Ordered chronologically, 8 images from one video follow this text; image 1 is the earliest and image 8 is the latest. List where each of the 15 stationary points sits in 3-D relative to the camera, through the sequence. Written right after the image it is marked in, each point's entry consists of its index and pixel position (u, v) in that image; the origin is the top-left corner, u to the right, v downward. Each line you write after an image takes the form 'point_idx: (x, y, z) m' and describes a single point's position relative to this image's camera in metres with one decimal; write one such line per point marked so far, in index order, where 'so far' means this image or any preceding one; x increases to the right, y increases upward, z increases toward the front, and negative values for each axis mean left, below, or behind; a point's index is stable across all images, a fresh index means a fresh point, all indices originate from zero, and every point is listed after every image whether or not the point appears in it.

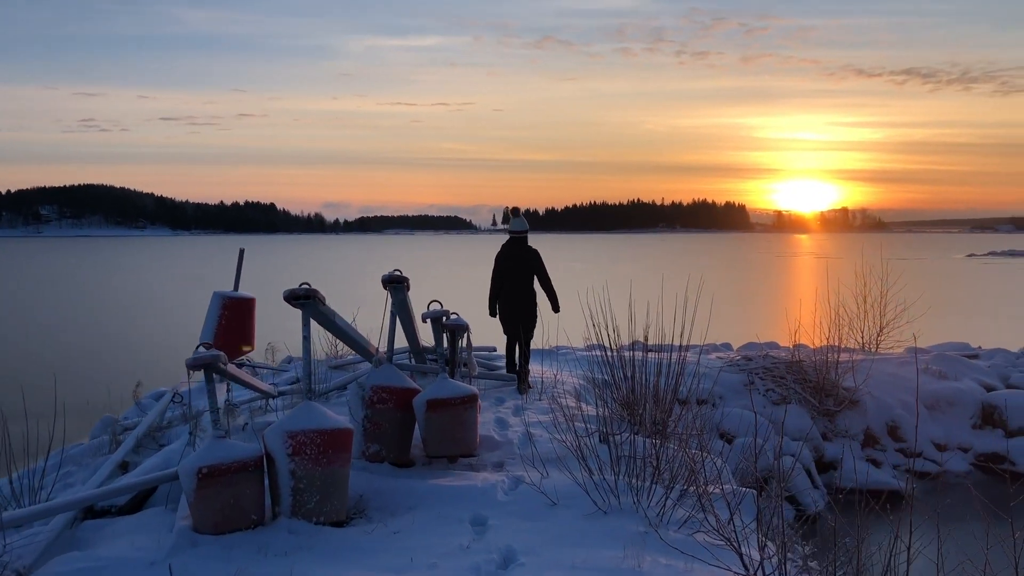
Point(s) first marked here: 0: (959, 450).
0: (+4.2, -1.5, +8.7) m
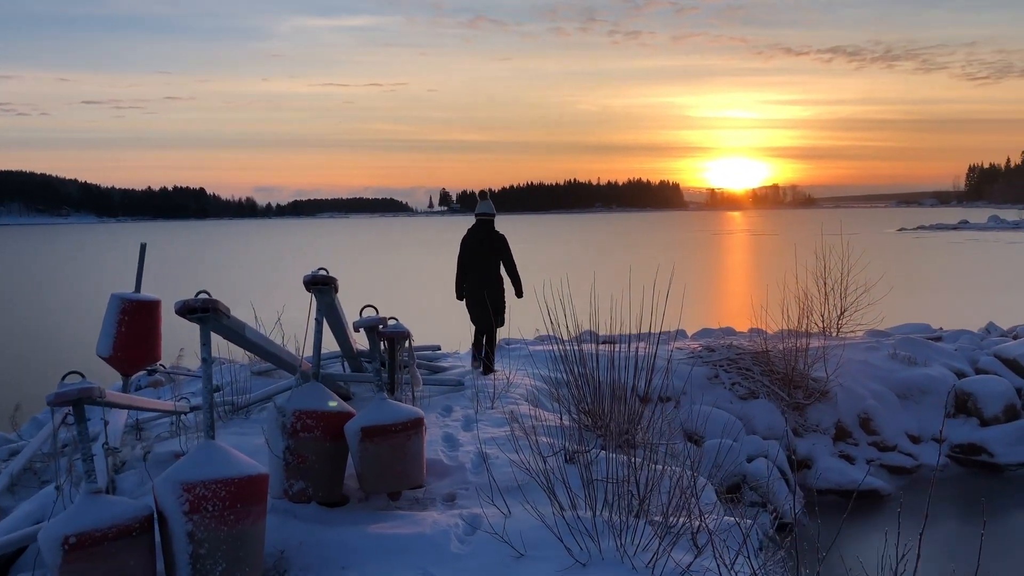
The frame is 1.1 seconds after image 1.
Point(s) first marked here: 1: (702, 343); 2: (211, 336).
0: (+3.7, -1.4, +8.3) m
1: (+1.9, -0.6, +9.3) m
2: (-1.2, -0.2, +3.6) m
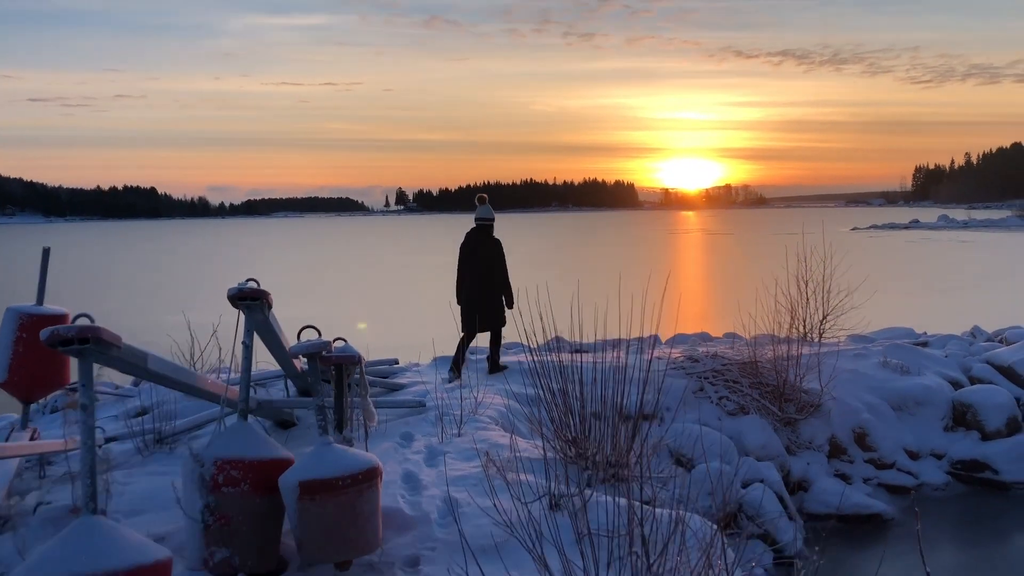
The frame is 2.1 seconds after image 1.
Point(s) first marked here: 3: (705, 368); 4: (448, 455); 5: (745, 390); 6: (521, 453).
0: (+3.5, -1.4, +7.7) m
1: (+1.6, -0.6, +8.6) m
2: (-1.2, -0.2, +2.7) m
3: (+1.6, -0.7, +7.8) m
4: (-0.3, -0.9, +4.8) m
5: (+1.9, -0.8, +7.5) m
6: (0.0, -0.9, +4.9) m
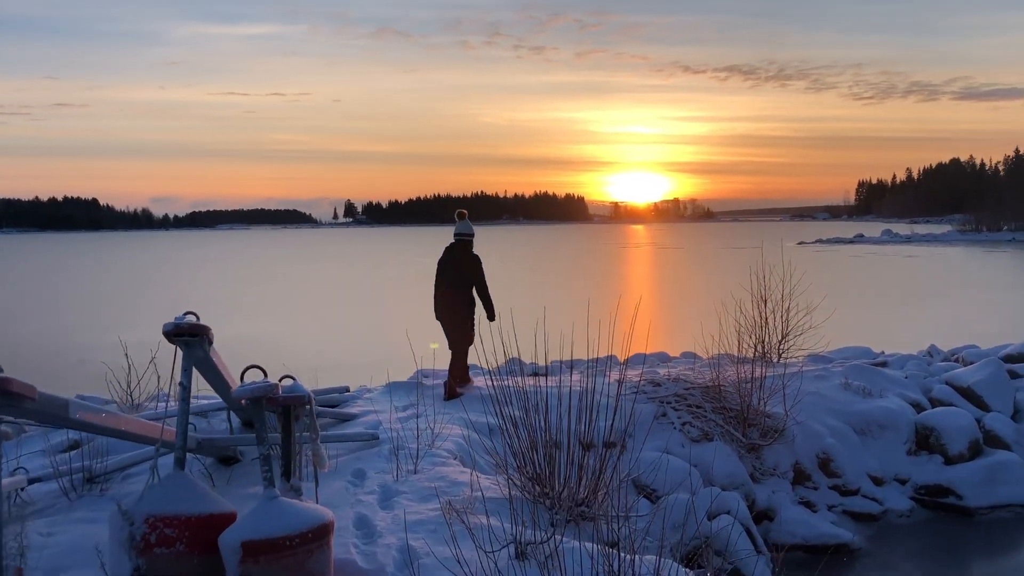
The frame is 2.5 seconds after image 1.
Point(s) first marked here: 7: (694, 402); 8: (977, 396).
0: (+3.1, -1.6, +7.5) m
1: (+1.2, -0.8, +8.4) m
2: (-1.3, -0.4, +2.4) m
3: (+1.3, -0.9, +7.6) m
4: (-0.5, -1.0, +4.5) m
5: (+1.6, -1.0, +7.3) m
6: (-0.2, -1.0, +4.6) m
7: (+1.5, -0.9, +7.4) m
8: (+4.4, -1.0, +8.7) m
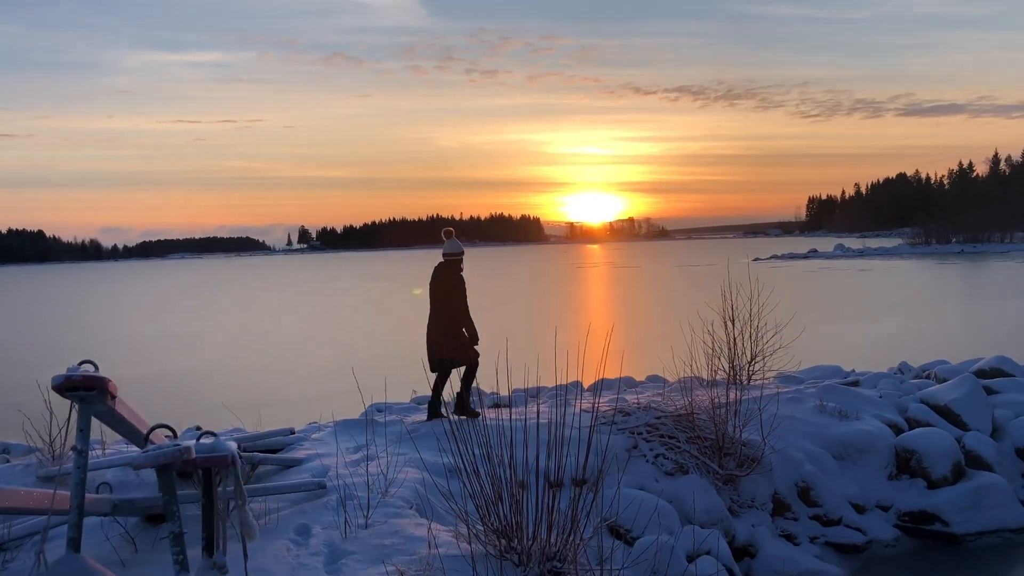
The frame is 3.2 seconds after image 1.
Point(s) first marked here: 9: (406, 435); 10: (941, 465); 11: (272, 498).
0: (+2.8, -1.7, +7.2) m
1: (+0.8, -1.0, +7.9) m
2: (-1.4, -0.5, +1.8) m
3: (+1.0, -1.0, +7.2) m
4: (-0.7, -1.2, +4.0) m
5: (+1.3, -1.2, +6.9) m
6: (-0.3, -1.2, +4.1) m
7: (+1.2, -1.1, +7.0) m
8: (+4.0, -1.1, +8.4) m
9: (-0.8, -1.1, +6.7) m
10: (+3.4, -1.4, +7.4) m
11: (-1.3, -1.1, +5.0) m
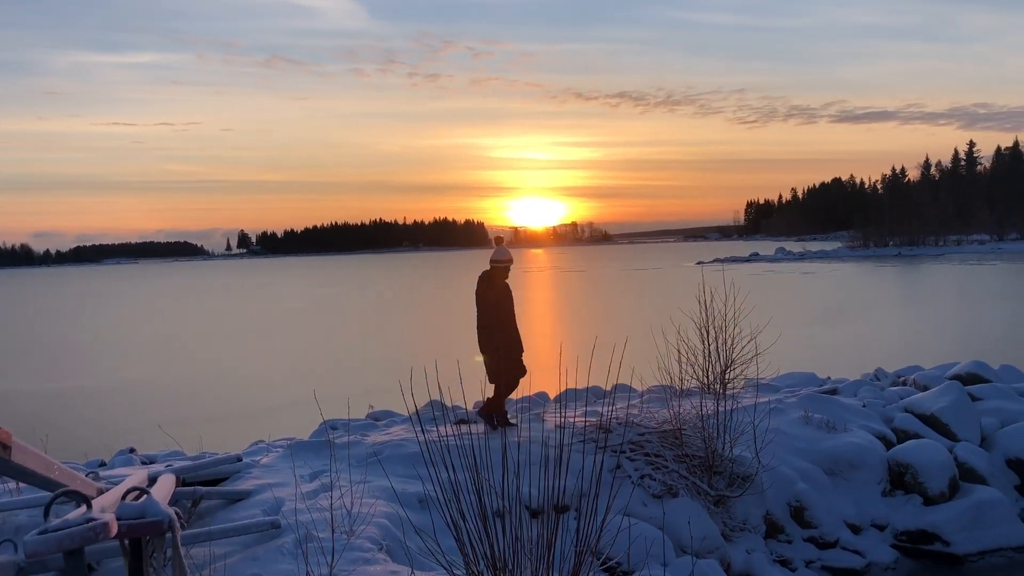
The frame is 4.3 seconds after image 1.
0: (+2.6, -1.7, +6.7) m
1: (+0.6, -1.0, +7.4) m
2: (-1.2, -0.5, +1.1) m
3: (+0.8, -1.1, +6.6) m
4: (-0.7, -1.2, +3.3) m
5: (+1.1, -1.2, +6.3) m
6: (-0.3, -1.2, +3.5) m
7: (+1.0, -1.1, +6.5) m
8: (+3.7, -1.2, +8.0) m
9: (-0.9, -1.1, +6.0) m
10: (+3.2, -1.4, +6.9) m
11: (-1.3, -1.2, +4.3) m
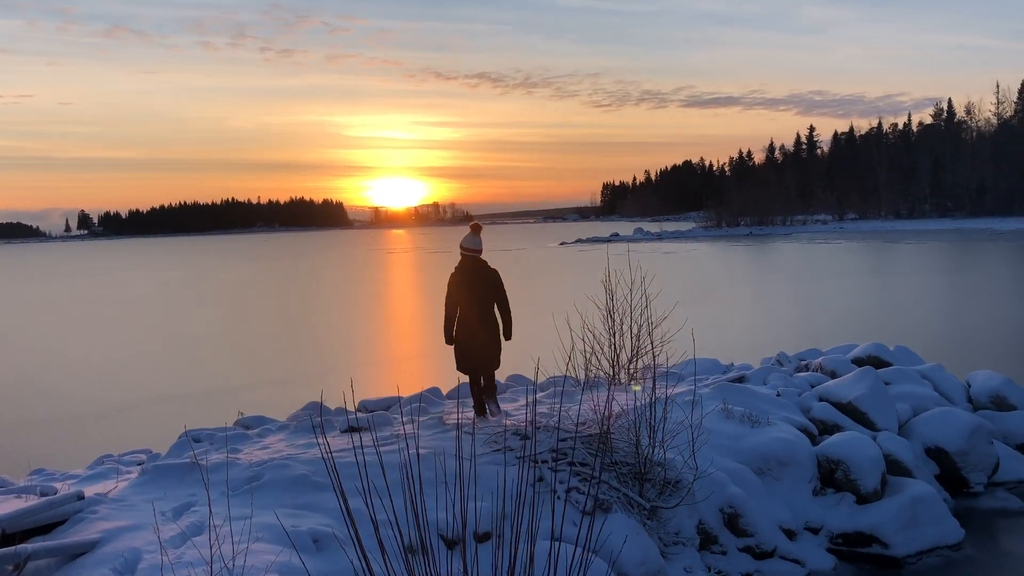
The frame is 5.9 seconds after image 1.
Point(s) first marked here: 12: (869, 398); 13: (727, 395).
0: (+2.0, -1.6, +6.2) m
1: (-0.1, -0.9, +6.5) m
2: (-1.0, -0.5, +0.1) m
3: (+0.2, -1.0, +5.8) m
4: (-0.8, -1.2, +2.4) m
5: (+0.5, -1.1, +5.6) m
6: (-0.5, -1.2, +2.6) m
7: (+0.4, -1.0, +5.7) m
8: (+2.9, -1.0, +7.7) m
9: (-1.4, -1.0, +5.0) m
10: (+2.5, -1.3, +6.5) m
11: (-1.6, -1.1, +3.2) m
12: (+3.0, -0.9, +7.7) m
13: (+1.8, -0.9, +7.6) m
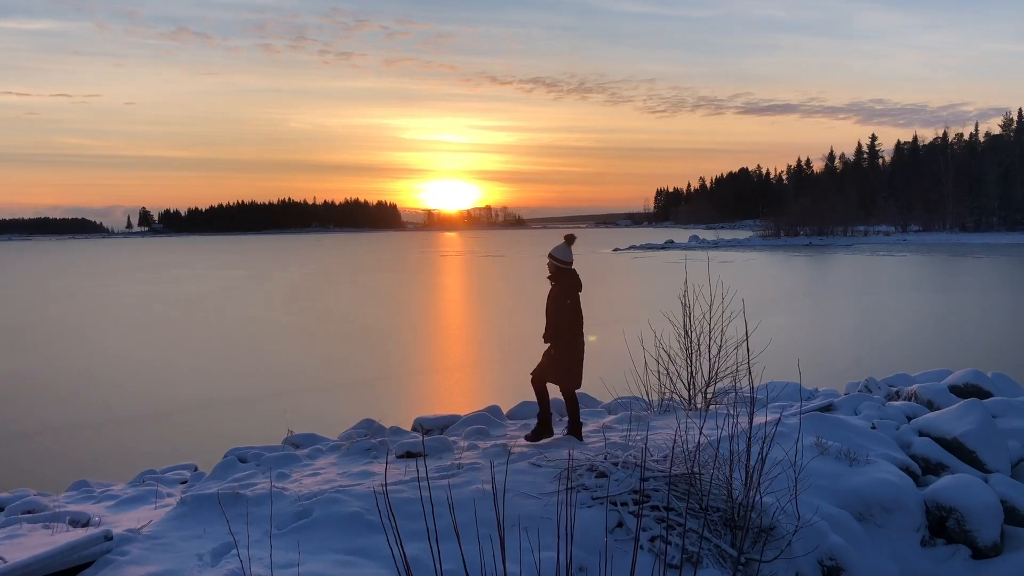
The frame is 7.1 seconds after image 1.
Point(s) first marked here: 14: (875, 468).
0: (+2.4, -1.8, +5.5) m
1: (+0.3, -1.0, +5.9) m
2: (-0.9, -0.6, -0.4) m
3: (+0.6, -1.1, +5.2) m
4: (-0.6, -1.3, +1.8) m
5: (+0.9, -1.2, +5.0) m
6: (-0.2, -1.3, +2.0) m
7: (+0.8, -1.2, +5.1) m
8: (+3.4, -1.2, +6.9) m
9: (-1.1, -1.1, +4.4) m
10: (+3.0, -1.5, +5.8) m
11: (-1.3, -1.2, +2.7) m
12: (+3.5, -1.1, +6.9) m
13: (+2.3, -1.0, +6.9) m
14: (+2.4, -1.2, +6.2) m
